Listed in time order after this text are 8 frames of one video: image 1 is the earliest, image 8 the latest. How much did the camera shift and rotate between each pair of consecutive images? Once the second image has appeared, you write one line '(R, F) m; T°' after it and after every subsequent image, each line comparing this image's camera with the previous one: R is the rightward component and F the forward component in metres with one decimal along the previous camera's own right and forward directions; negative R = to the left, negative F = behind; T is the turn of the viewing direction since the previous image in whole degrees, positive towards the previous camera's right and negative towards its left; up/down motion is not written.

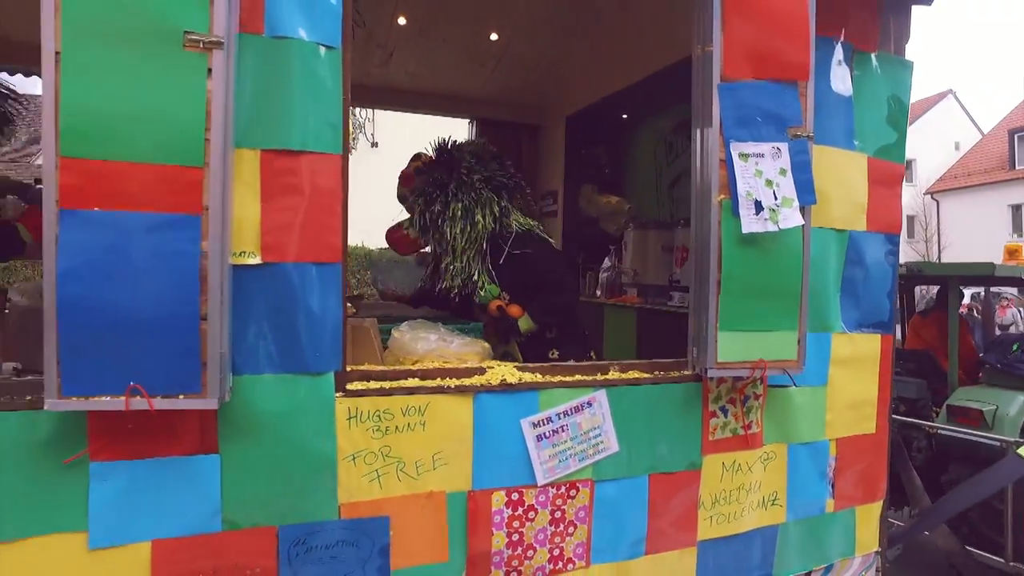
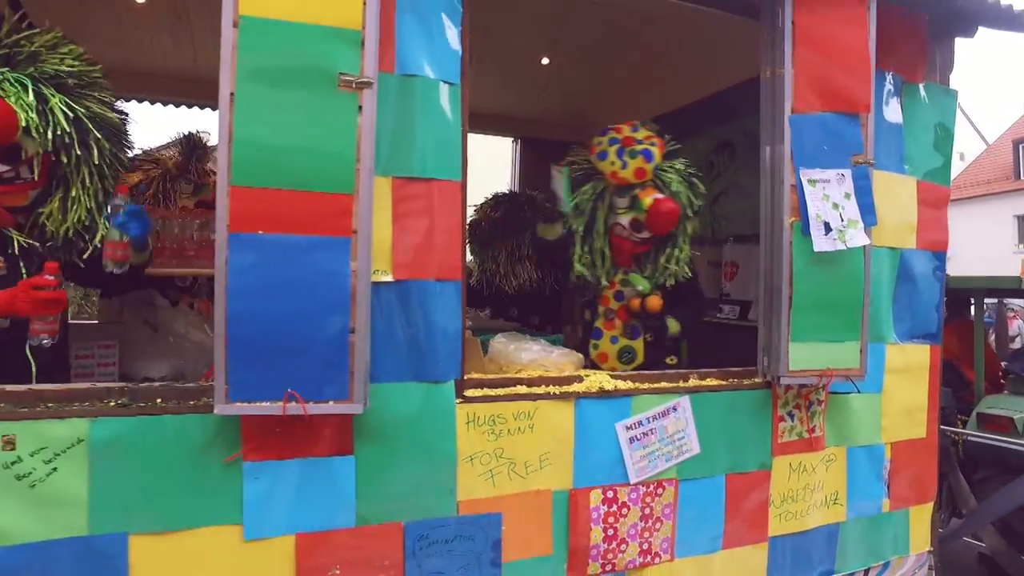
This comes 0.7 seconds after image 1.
(-0.3, -0.2) m; 0°
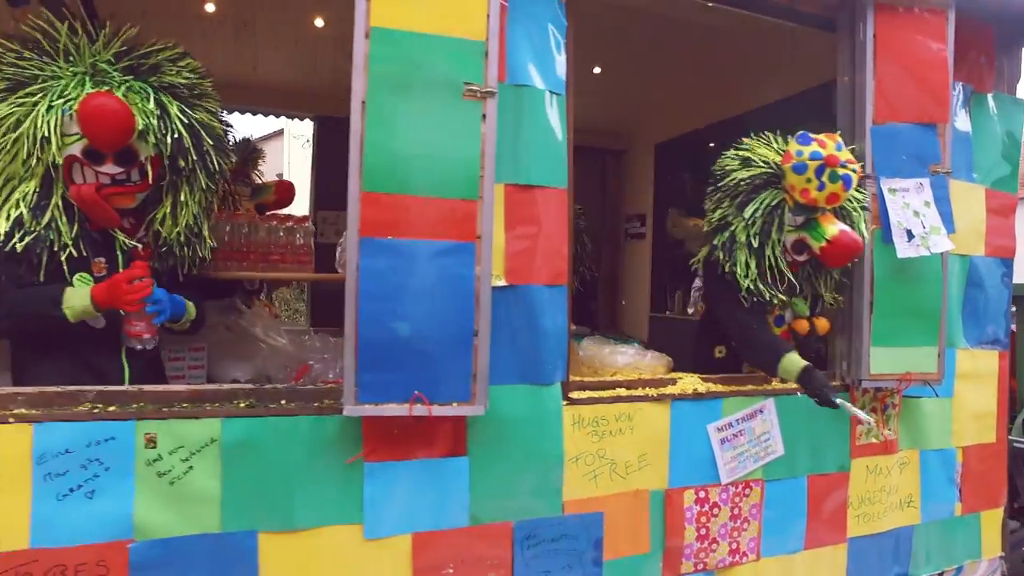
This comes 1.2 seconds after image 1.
(-0.3, 0.0) m; 0°
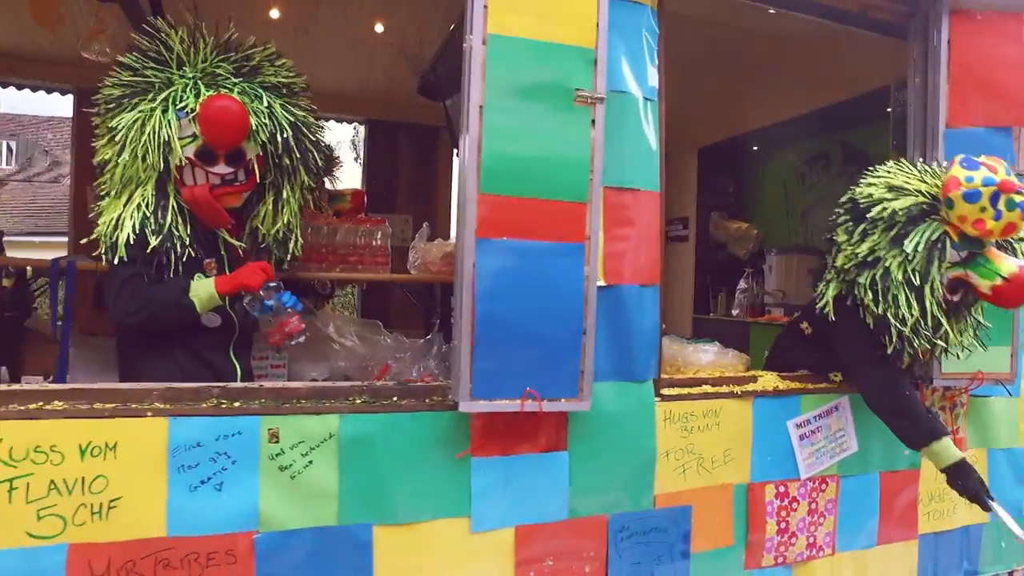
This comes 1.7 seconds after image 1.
(-0.3, 0.0) m; 0°
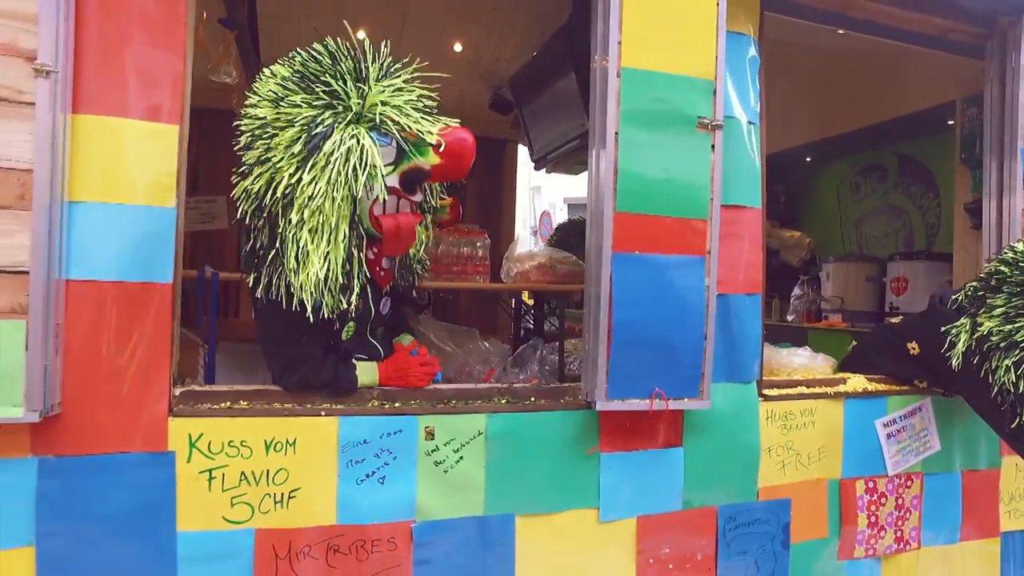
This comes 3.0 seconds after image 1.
(-0.3, -0.2) m; -1°
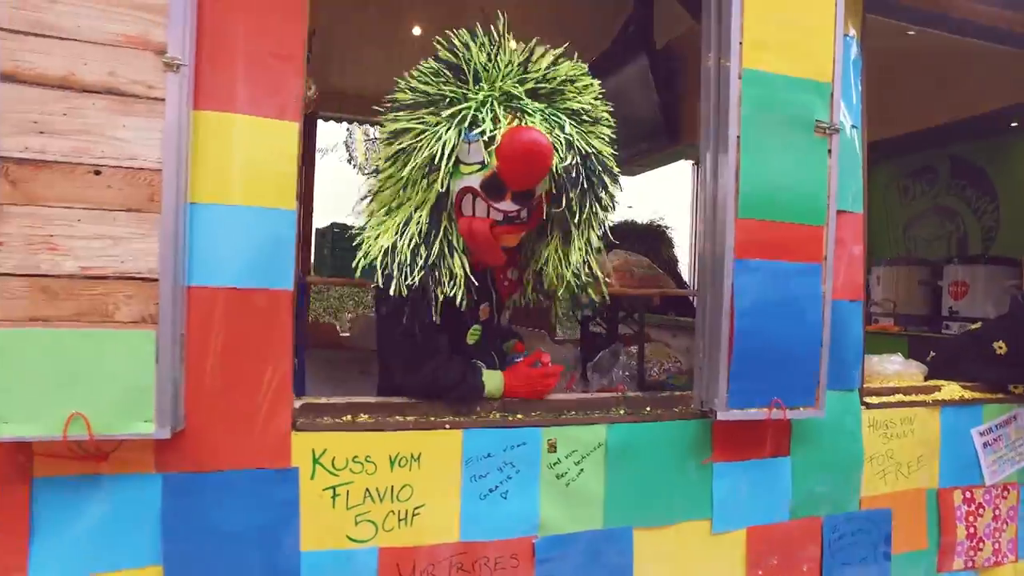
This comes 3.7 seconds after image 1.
(-0.3, +0.1) m; +1°
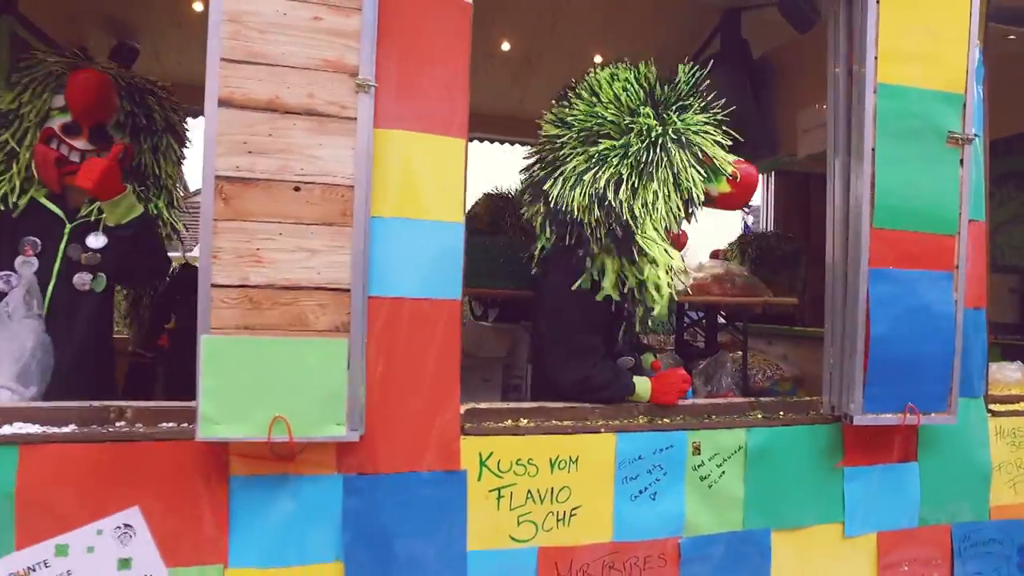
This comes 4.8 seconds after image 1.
(-0.3, -0.1) m; -2°
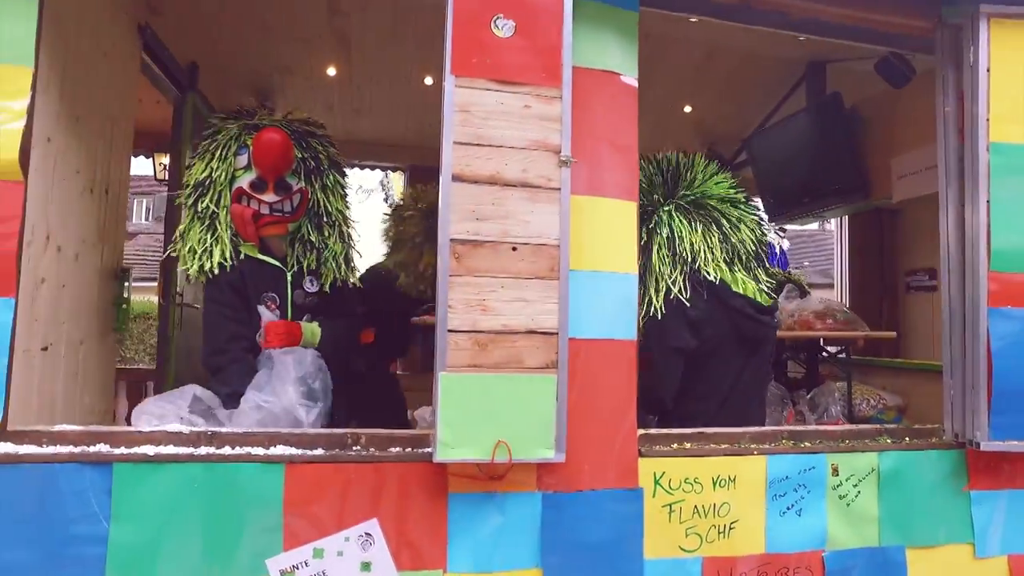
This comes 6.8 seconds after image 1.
(-0.3, -0.3) m; -3°
